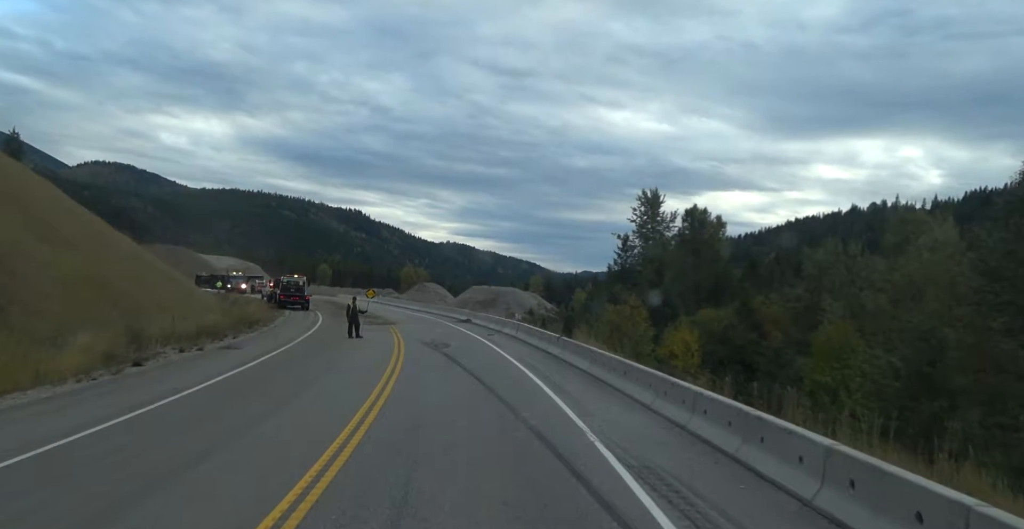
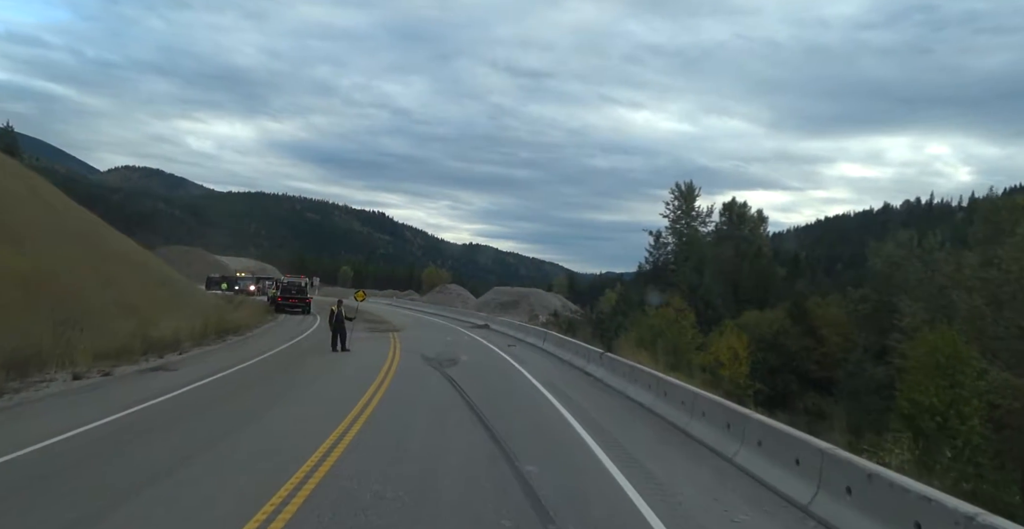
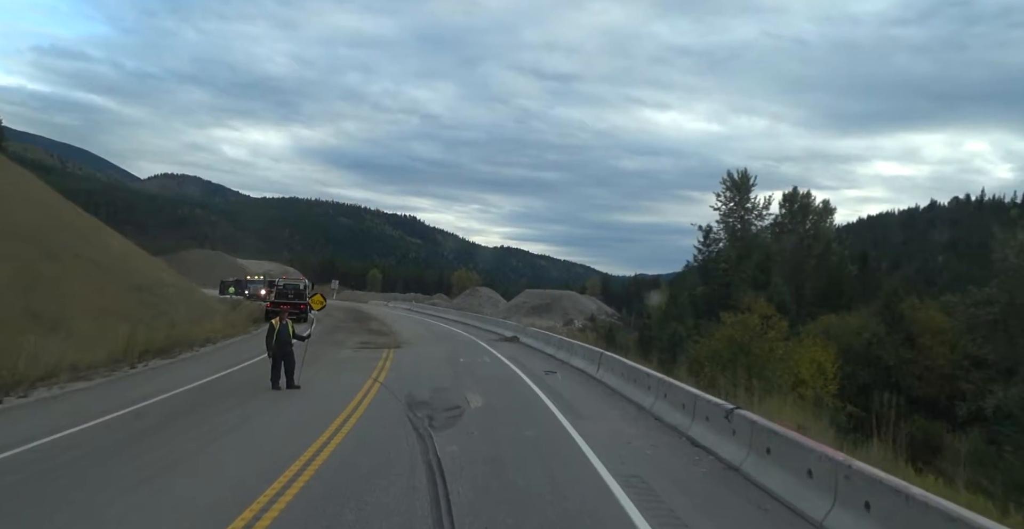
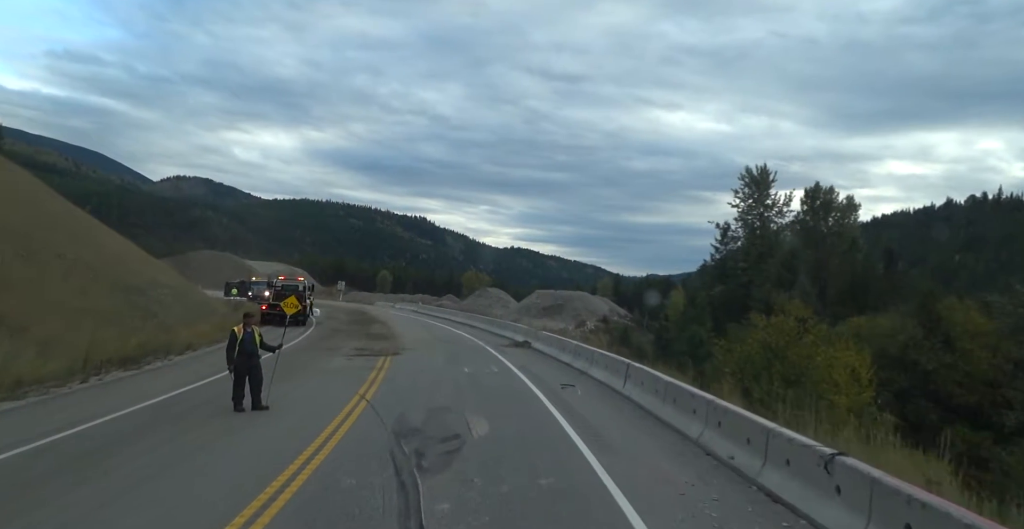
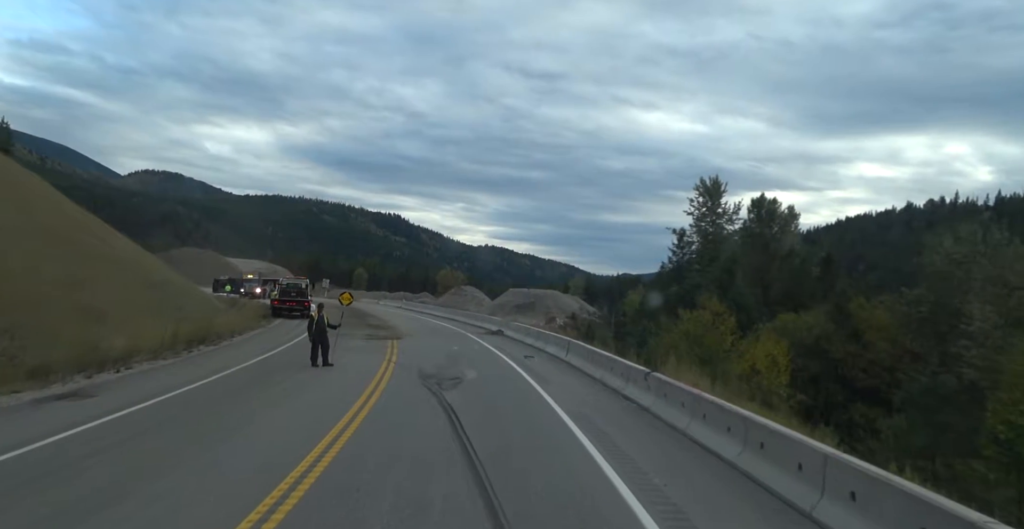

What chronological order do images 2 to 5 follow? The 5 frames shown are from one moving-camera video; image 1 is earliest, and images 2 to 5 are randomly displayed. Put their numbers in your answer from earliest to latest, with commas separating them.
2, 5, 3, 4
